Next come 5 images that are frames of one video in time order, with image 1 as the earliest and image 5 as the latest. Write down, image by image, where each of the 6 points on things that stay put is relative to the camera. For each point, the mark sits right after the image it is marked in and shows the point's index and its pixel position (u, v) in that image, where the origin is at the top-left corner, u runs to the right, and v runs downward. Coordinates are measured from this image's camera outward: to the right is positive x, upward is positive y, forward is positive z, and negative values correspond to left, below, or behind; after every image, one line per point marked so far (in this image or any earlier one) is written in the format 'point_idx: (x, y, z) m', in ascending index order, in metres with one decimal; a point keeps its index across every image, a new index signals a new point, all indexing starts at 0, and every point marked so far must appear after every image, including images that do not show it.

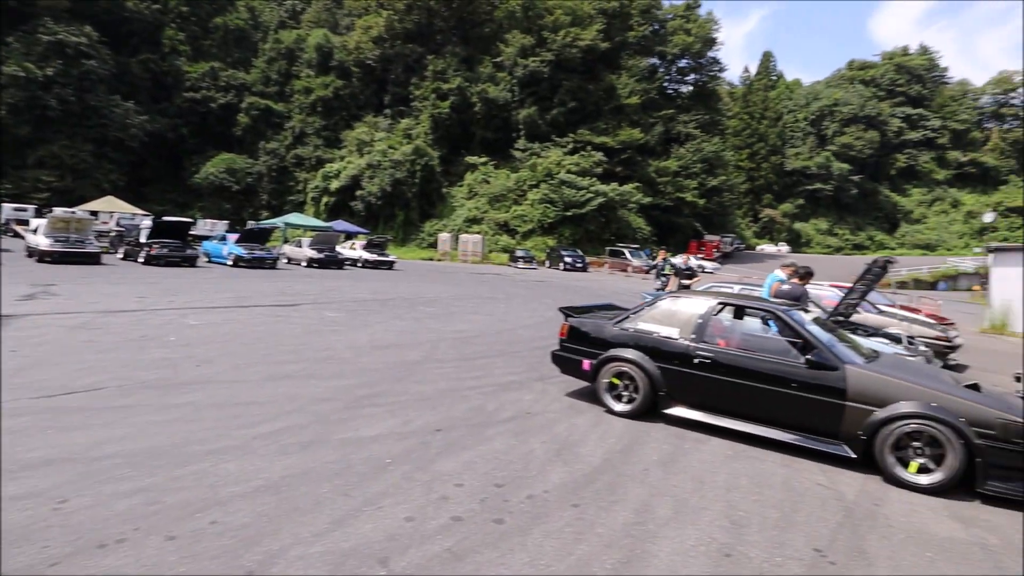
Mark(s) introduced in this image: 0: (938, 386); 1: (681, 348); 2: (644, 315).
0: (+3.7, -0.9, +5.3) m
1: (+1.8, -0.7, +6.5) m
2: (+1.5, -0.3, +7.0) m
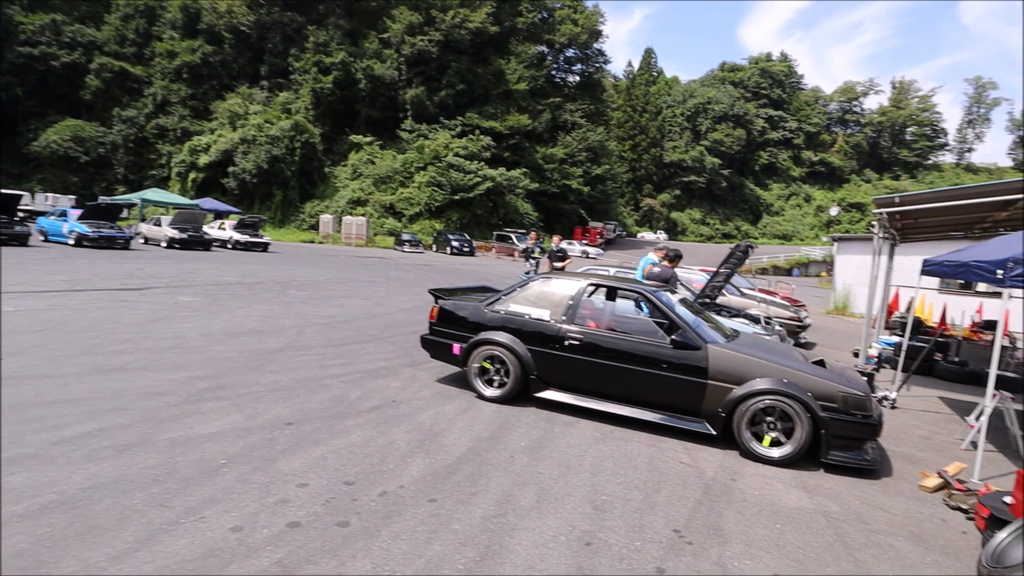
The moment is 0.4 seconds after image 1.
0: (+2.5, -0.7, +5.6) m
1: (+0.4, -0.5, +6.3) m
2: (0.0, -0.1, +6.8) m
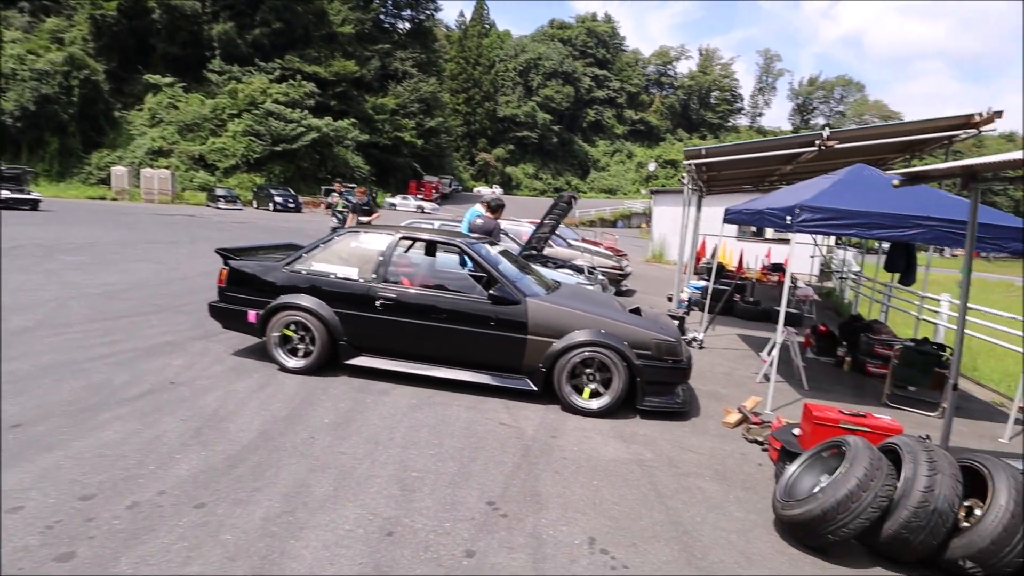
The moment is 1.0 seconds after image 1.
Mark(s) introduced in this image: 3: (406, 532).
0: (+0.9, -0.2, +5.5) m
1: (-1.4, 0.0, +5.7) m
2: (-1.9, +0.3, +6.0) m
3: (-0.6, -1.3, +3.2) m
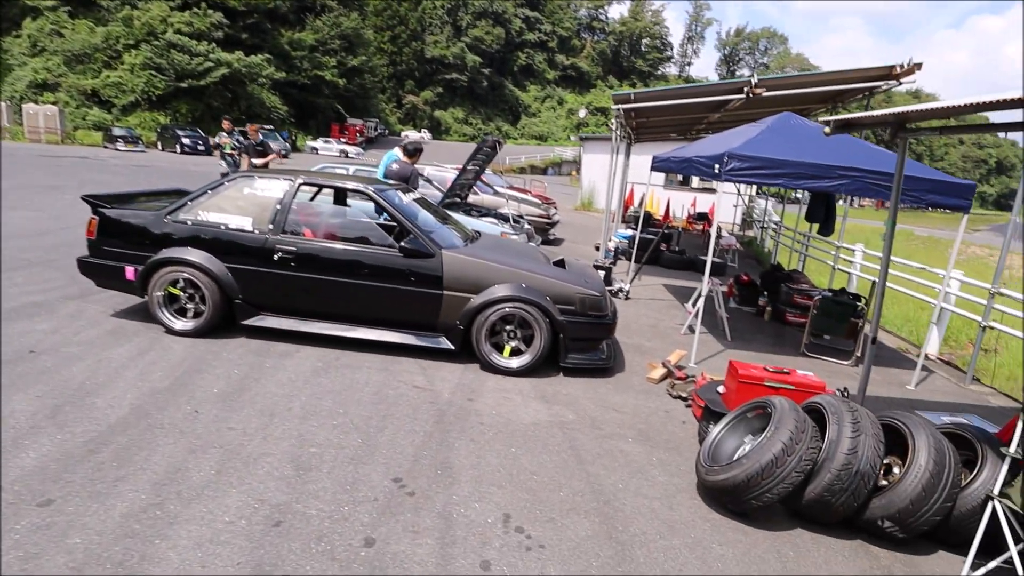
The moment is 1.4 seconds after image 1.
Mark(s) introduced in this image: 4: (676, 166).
0: (+0.1, +0.2, +5.2) m
1: (-2.1, +0.4, +5.1) m
2: (-2.6, +0.7, +5.3) m
3: (-1.0, -1.1, +2.8) m
4: (+2.0, +1.5, +7.4) m
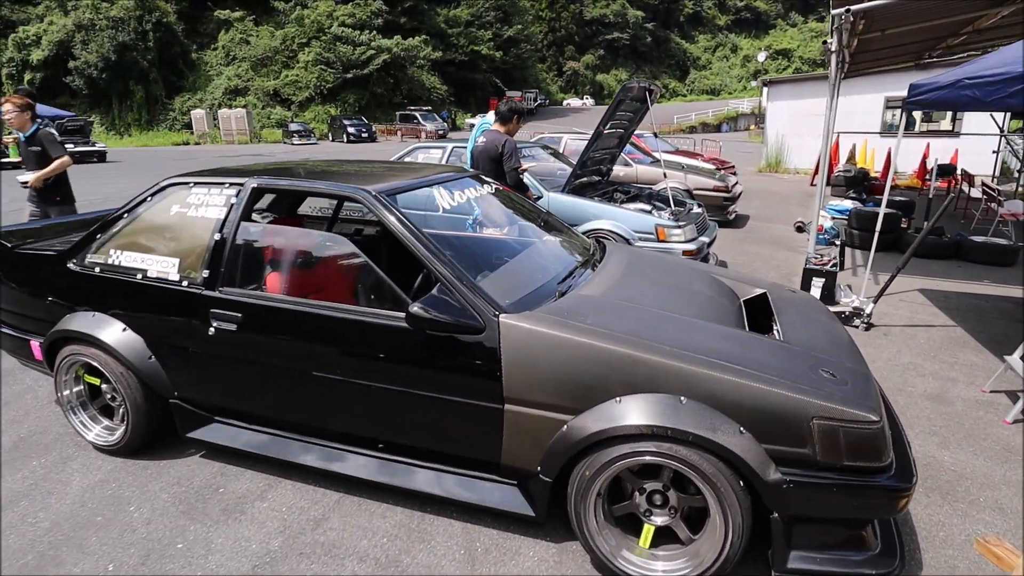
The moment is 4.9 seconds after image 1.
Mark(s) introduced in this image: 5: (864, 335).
0: (+0.7, -0.2, +2.3) m
1: (-1.5, -0.1, +2.9) m
2: (-2.0, +0.3, +3.2) m
3: (-1.0, -1.6, +0.5) m
4: (+3.0, +1.2, +3.9) m
5: (+2.9, -0.4, +5.0) m
